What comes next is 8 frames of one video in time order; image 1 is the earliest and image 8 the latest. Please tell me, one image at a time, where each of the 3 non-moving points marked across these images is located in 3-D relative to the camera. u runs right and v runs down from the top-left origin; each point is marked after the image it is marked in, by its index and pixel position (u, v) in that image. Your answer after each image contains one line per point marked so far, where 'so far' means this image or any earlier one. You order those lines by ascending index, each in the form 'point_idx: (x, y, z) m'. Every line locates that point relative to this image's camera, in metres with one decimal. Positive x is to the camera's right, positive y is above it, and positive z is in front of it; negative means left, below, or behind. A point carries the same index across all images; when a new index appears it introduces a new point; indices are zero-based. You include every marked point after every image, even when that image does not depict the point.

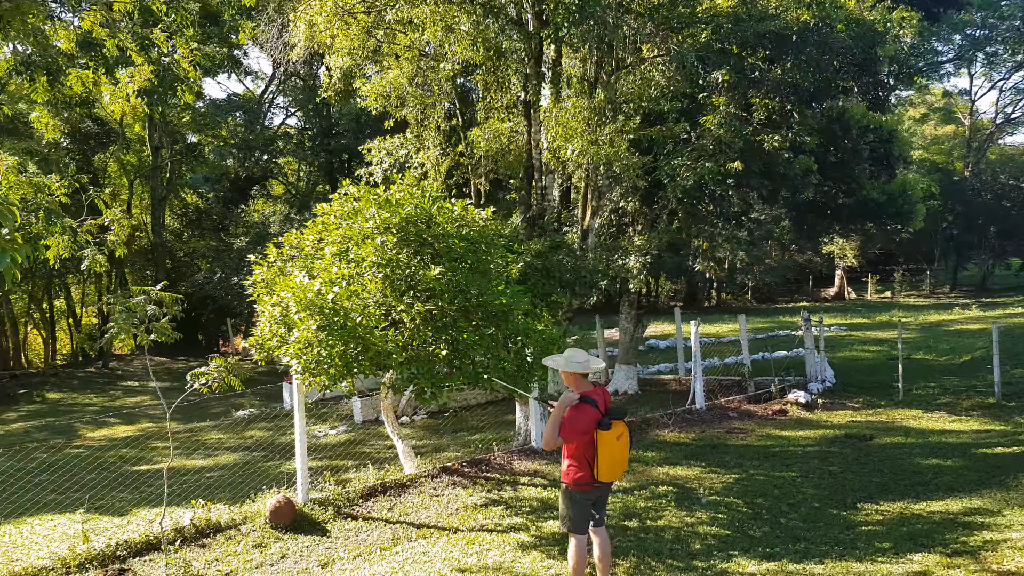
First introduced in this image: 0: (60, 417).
0: (-8.9, -2.5, +15.2) m
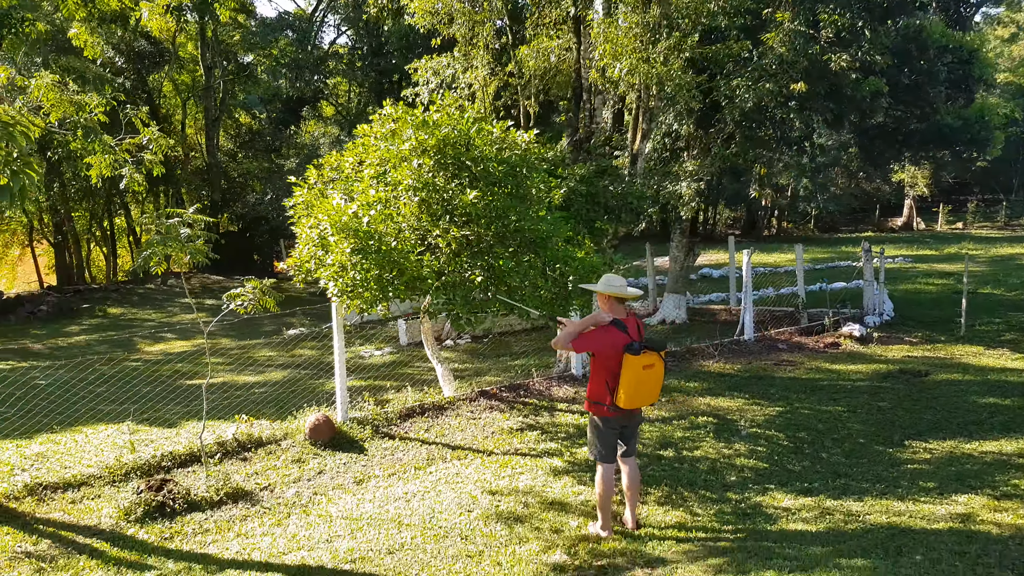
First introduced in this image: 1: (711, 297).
0: (-8.0, -0.9, +15.8) m
1: (+3.5, -0.2, +13.6) m
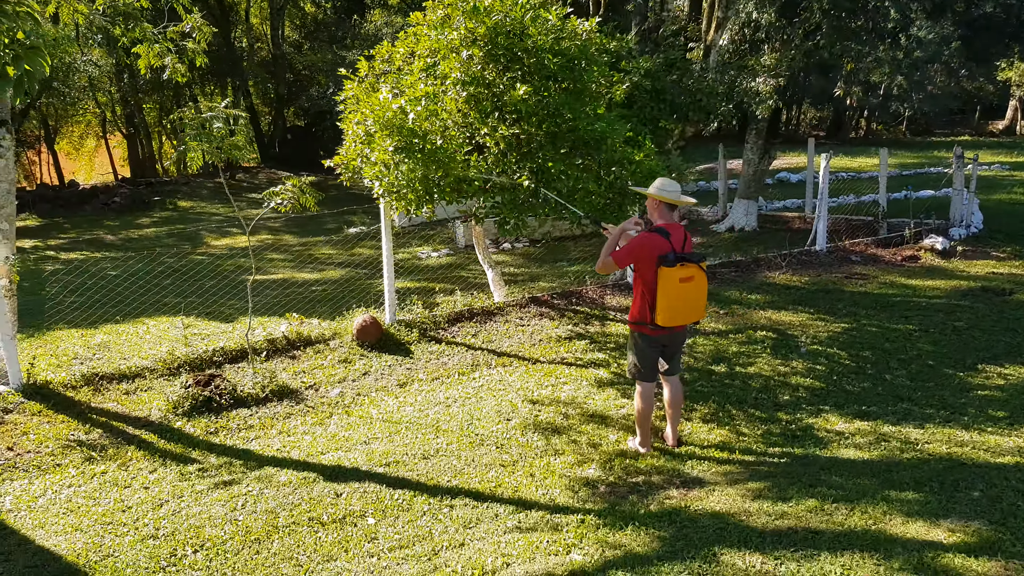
0: (-6.7, +1.3, +16.2) m
1: (+4.5, +1.4, +13.0) m
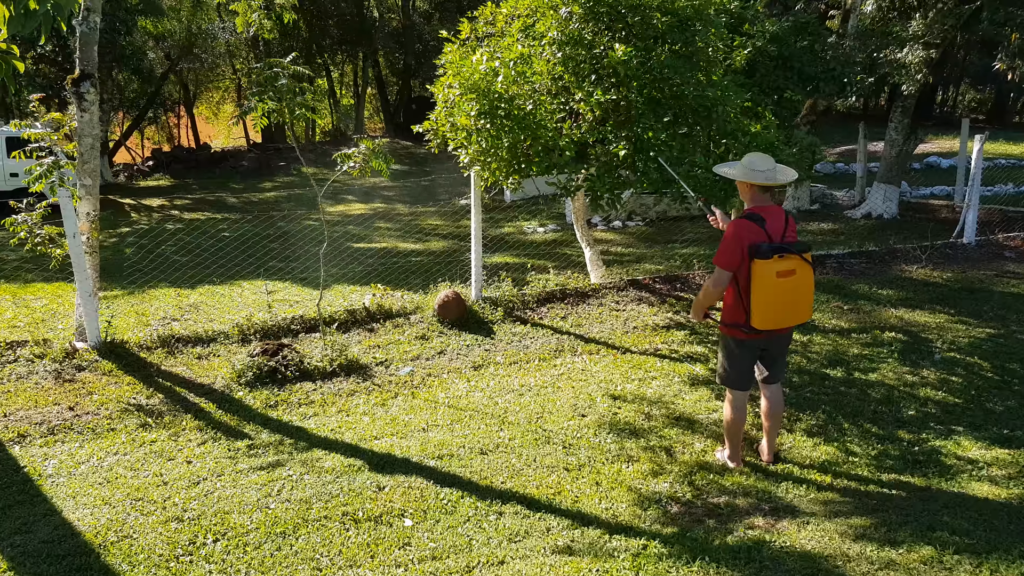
0: (-4.4, +2.1, +16.5) m
1: (+6.2, +1.5, +11.6) m
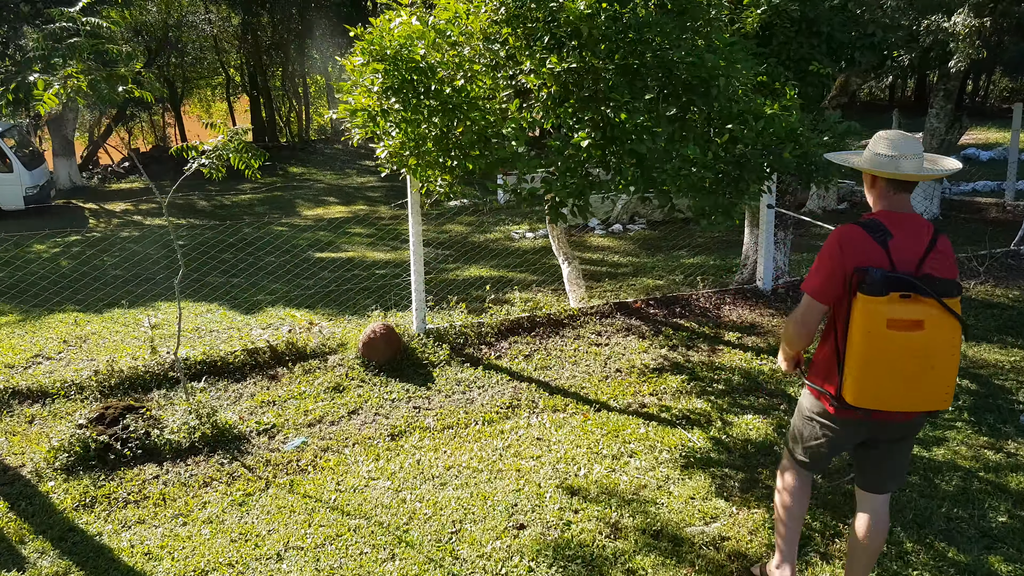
0: (-4.4, +1.9, +15.3) m
1: (+6.0, +1.3, +10.1) m
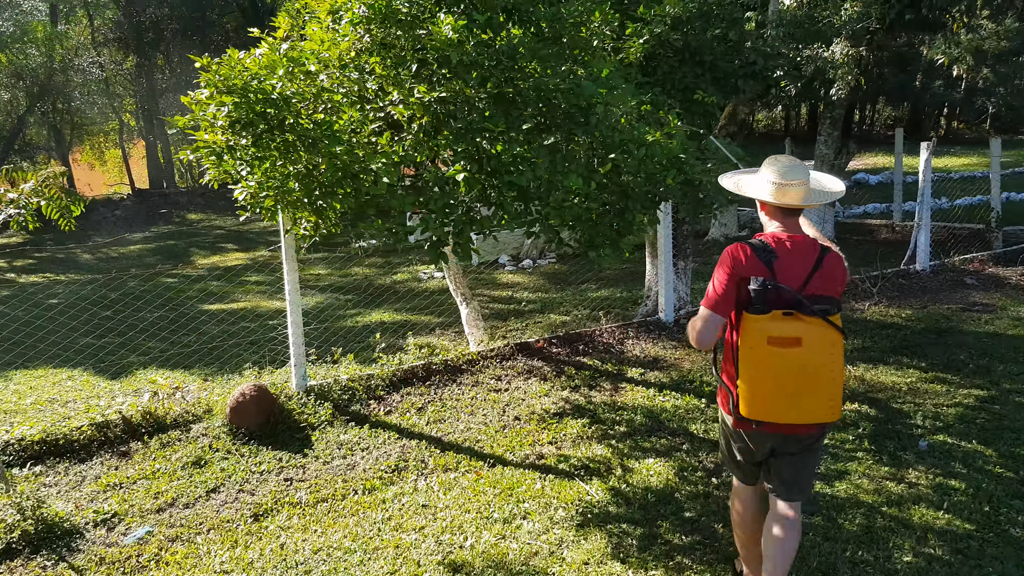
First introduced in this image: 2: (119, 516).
0: (-6.2, +0.9, +14.5) m
1: (+4.8, +1.1, +10.4) m
2: (-1.7, -1.0, +3.4) m
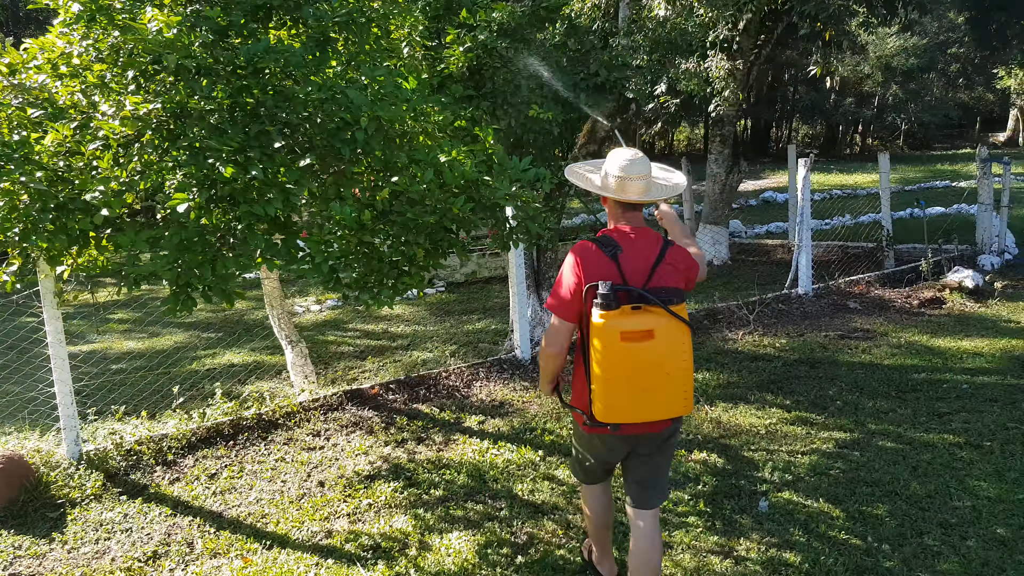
0: (-7.8, +0.2, +13.6) m
1: (+3.4, +0.8, +10.1) m
2: (-2.6, -1.2, +2.7) m
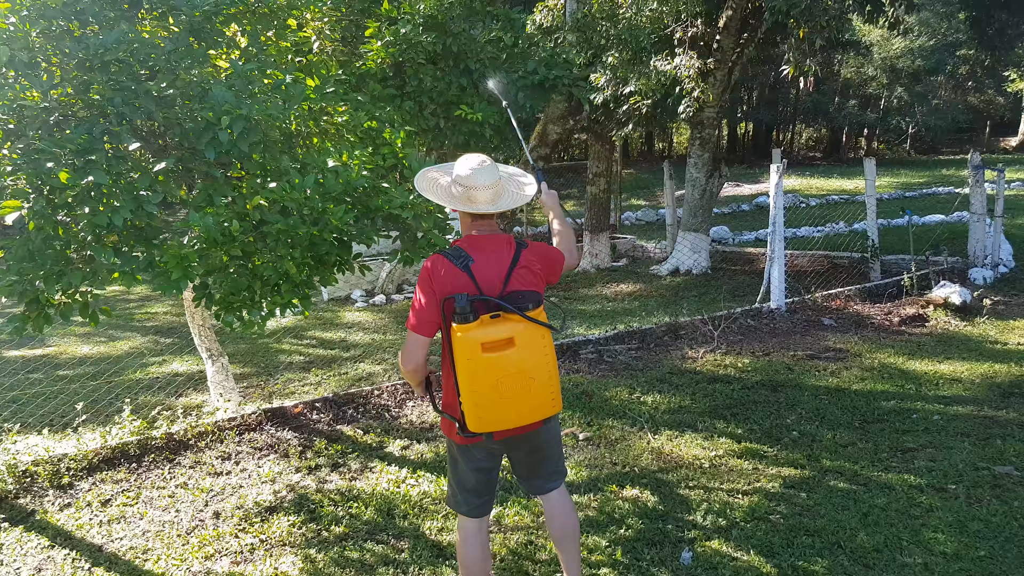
0: (-8.0, +0.3, +13.3) m
1: (+3.1, +0.7, +9.7) m
2: (-3.0, -1.3, +2.4) m
